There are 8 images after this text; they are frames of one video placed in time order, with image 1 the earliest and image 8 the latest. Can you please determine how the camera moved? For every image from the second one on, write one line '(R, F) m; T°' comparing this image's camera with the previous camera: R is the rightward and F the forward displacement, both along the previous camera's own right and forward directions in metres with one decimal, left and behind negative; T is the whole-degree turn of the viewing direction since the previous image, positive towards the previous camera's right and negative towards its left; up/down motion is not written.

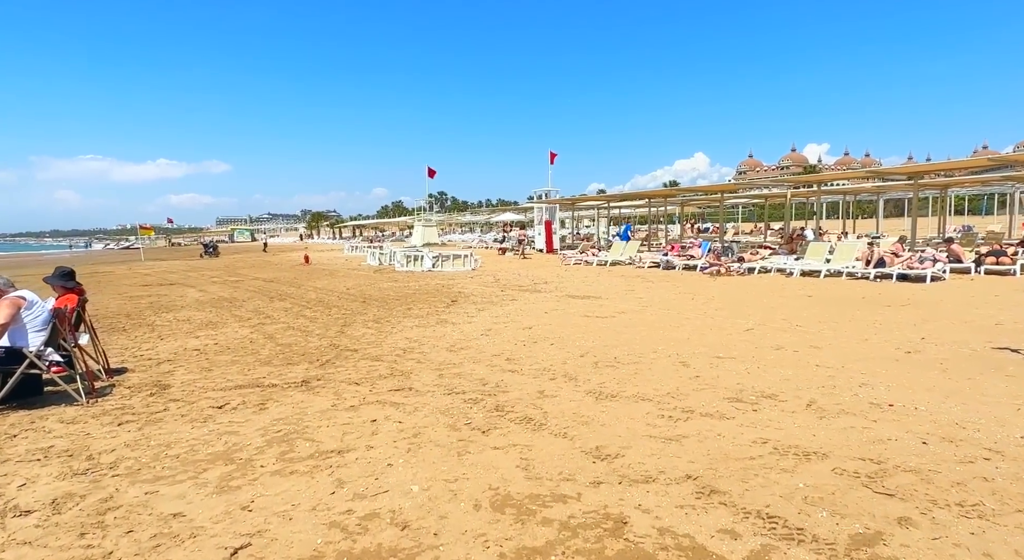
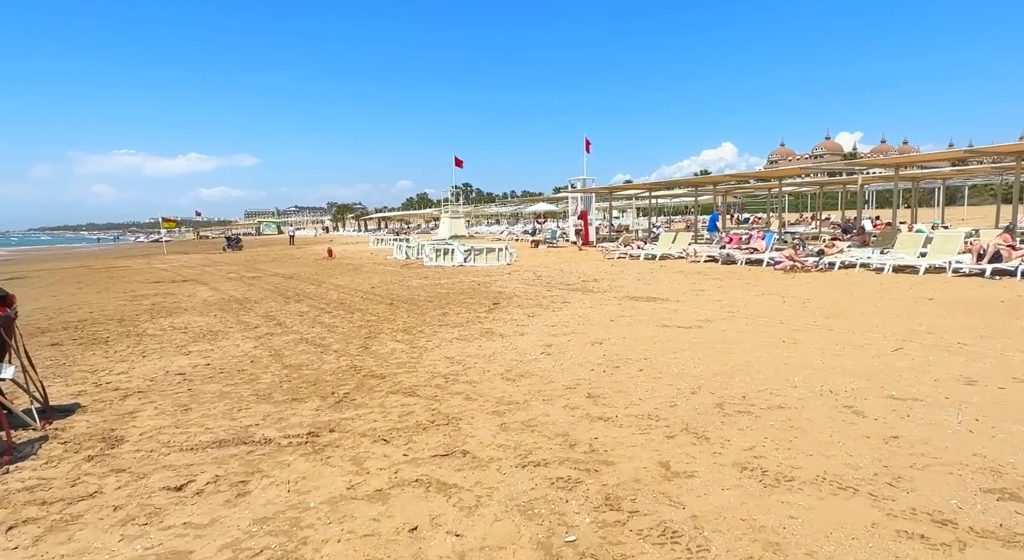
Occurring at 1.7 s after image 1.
(-0.5, +1.8) m; -3°
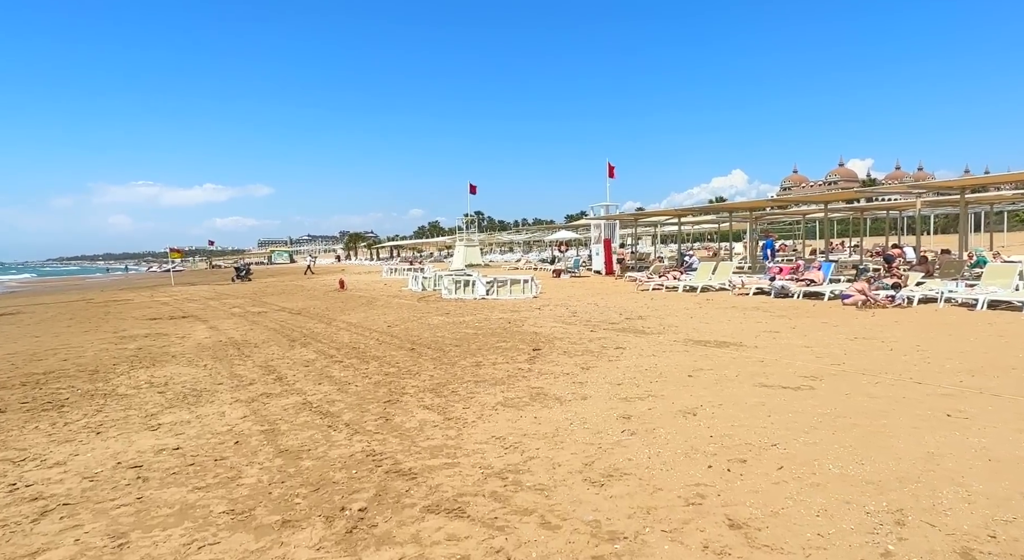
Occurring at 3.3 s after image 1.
(-0.5, +1.6) m; -1°
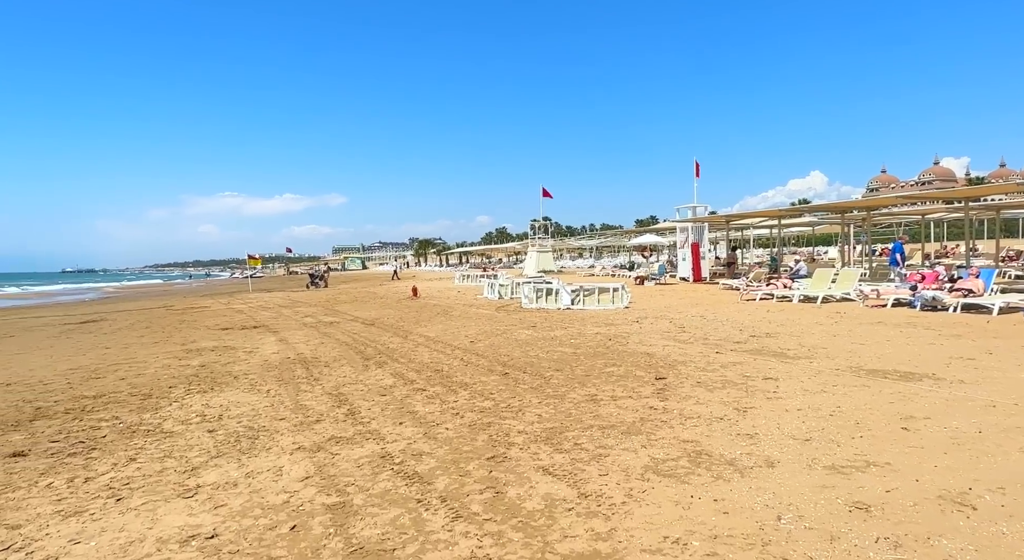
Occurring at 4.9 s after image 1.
(-0.7, +1.6) m; -7°
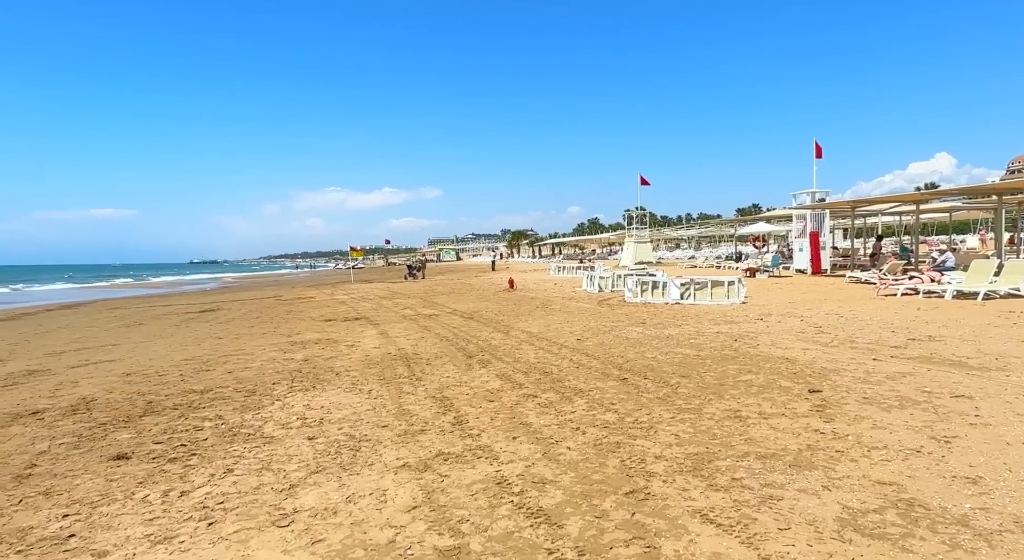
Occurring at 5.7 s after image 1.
(-0.4, +0.8) m; -9°
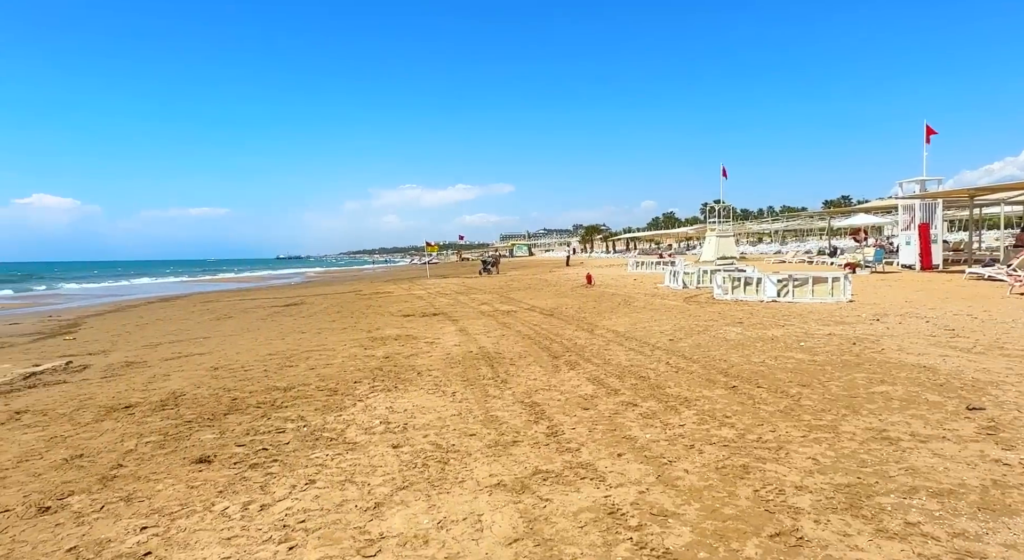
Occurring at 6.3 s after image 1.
(-0.3, +0.5) m; -7°
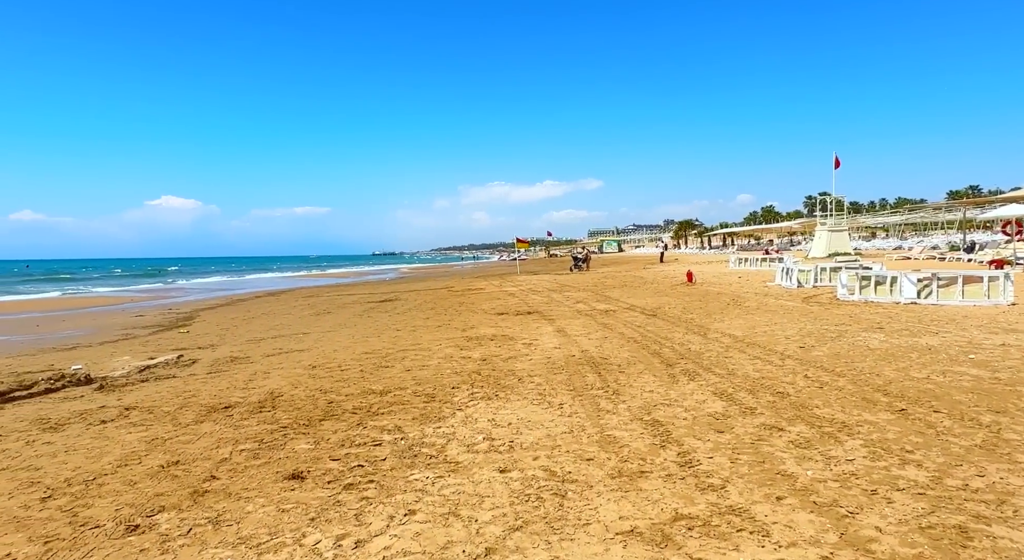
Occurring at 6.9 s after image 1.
(-0.3, +0.6) m; -9°
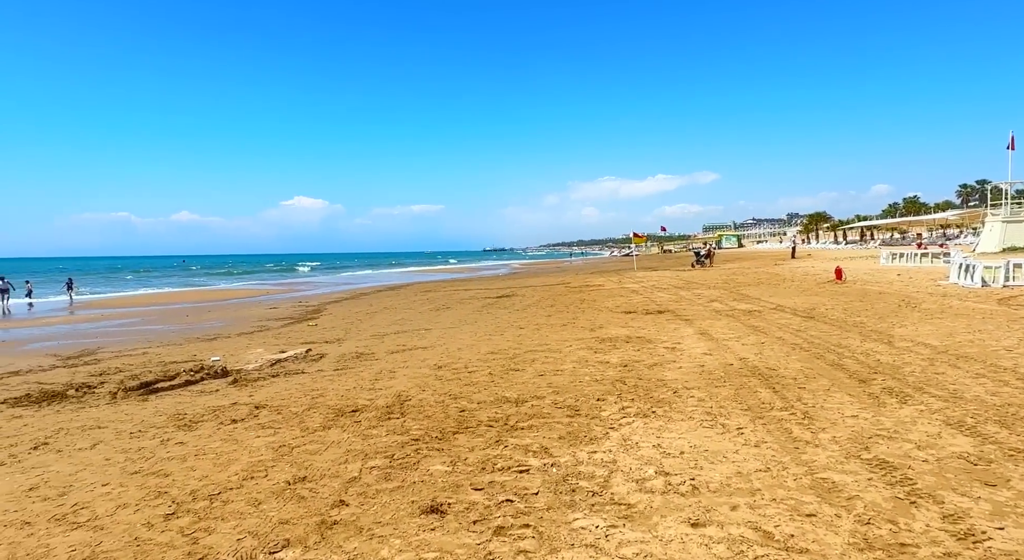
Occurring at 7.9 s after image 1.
(-0.5, +0.8) m; -11°
